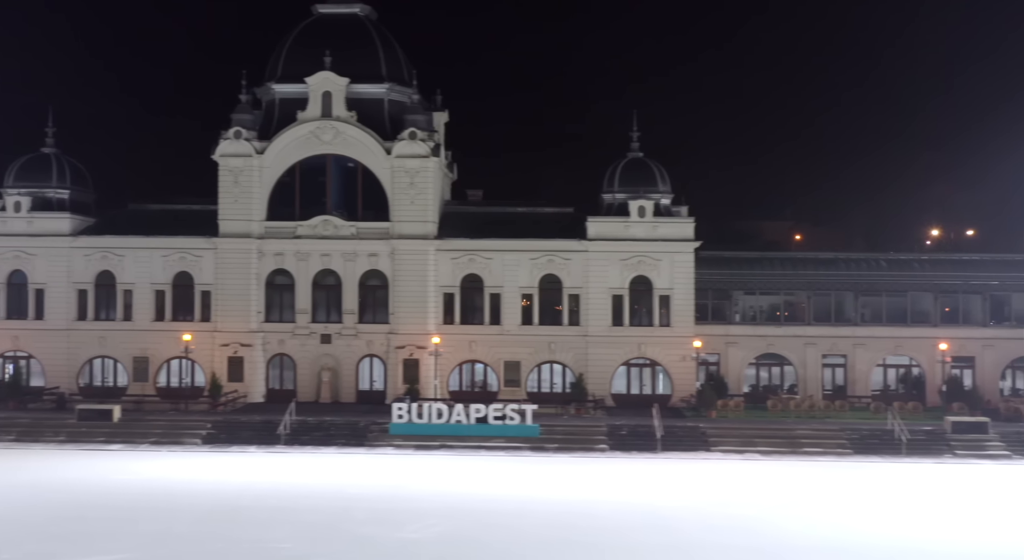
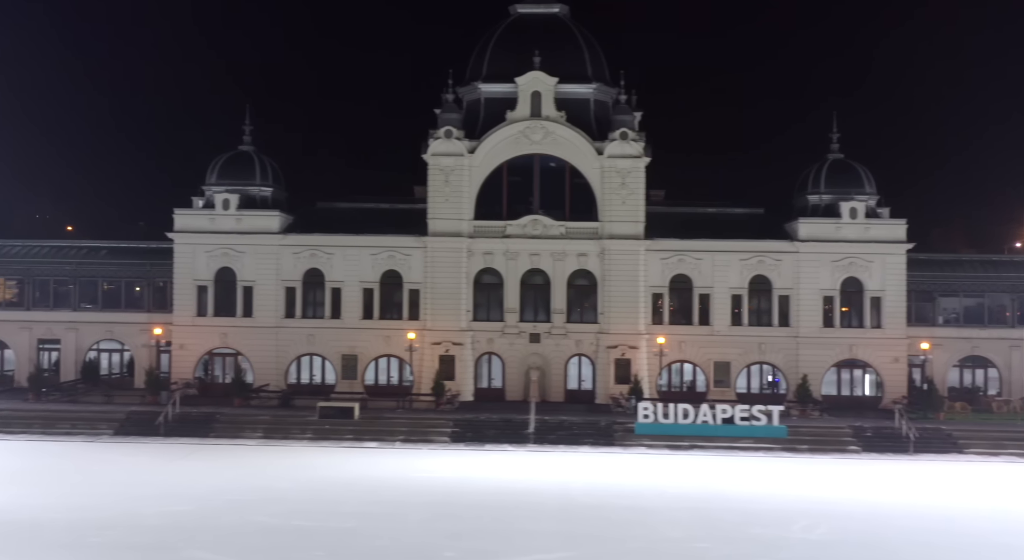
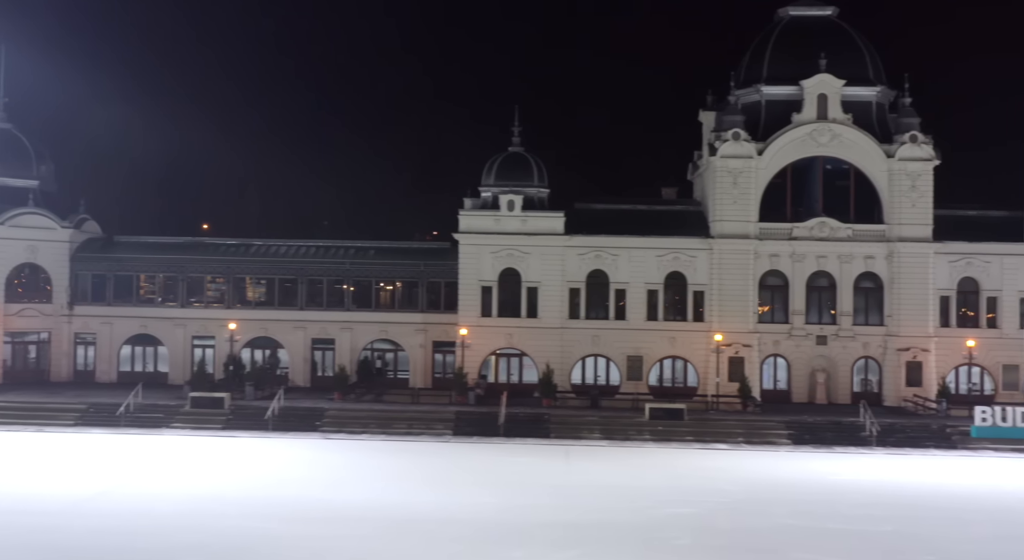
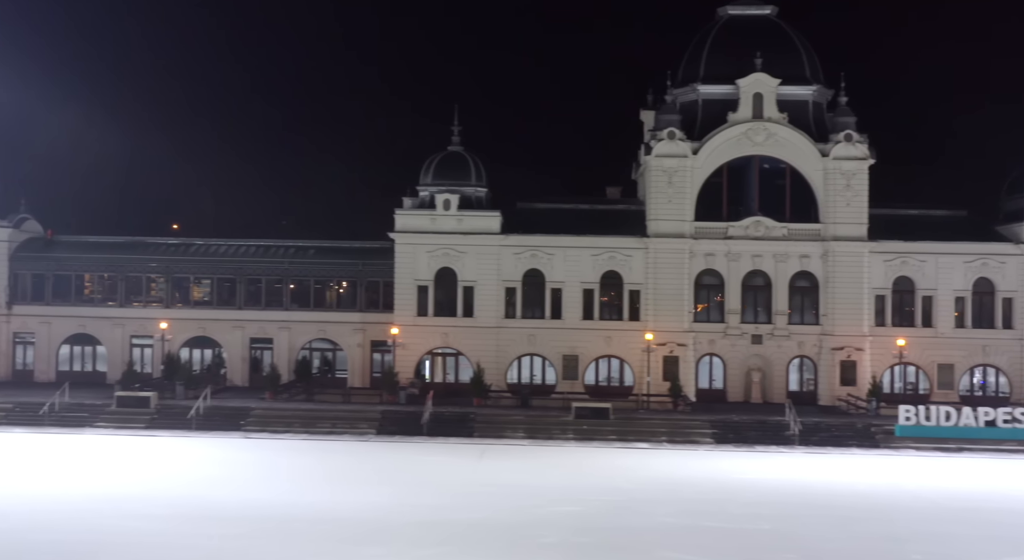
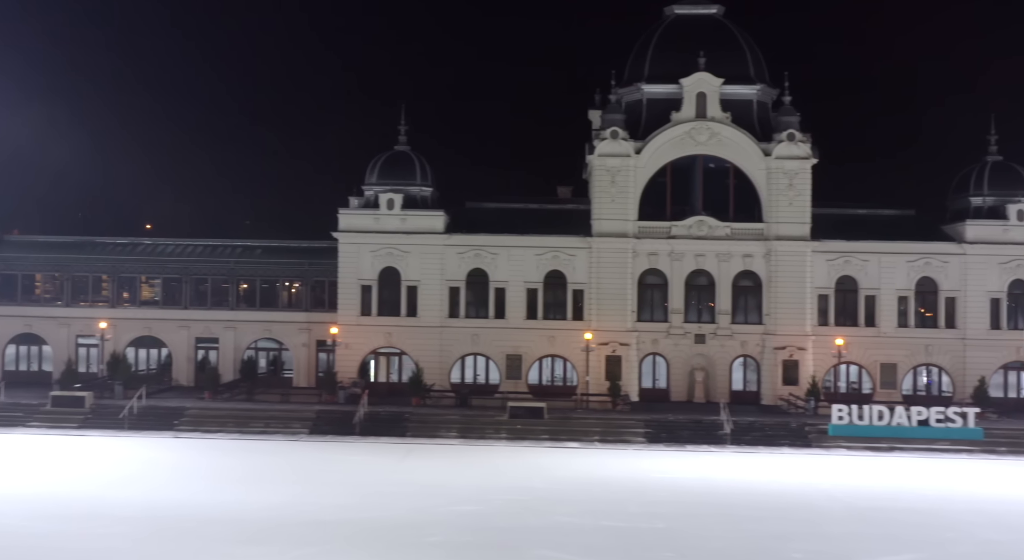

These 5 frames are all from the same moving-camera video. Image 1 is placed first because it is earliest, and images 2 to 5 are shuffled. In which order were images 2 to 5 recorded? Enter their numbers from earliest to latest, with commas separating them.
2, 5, 4, 3
